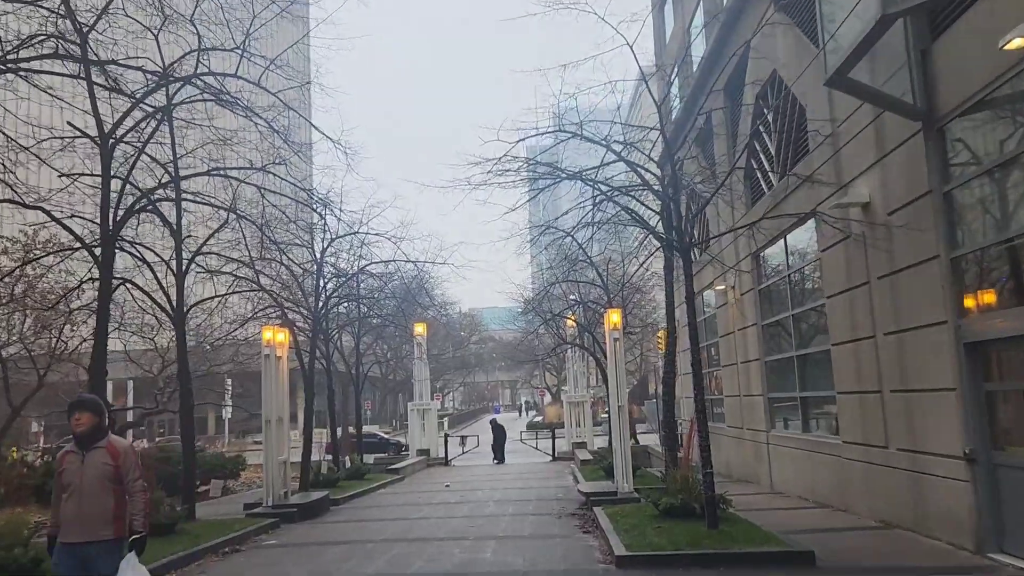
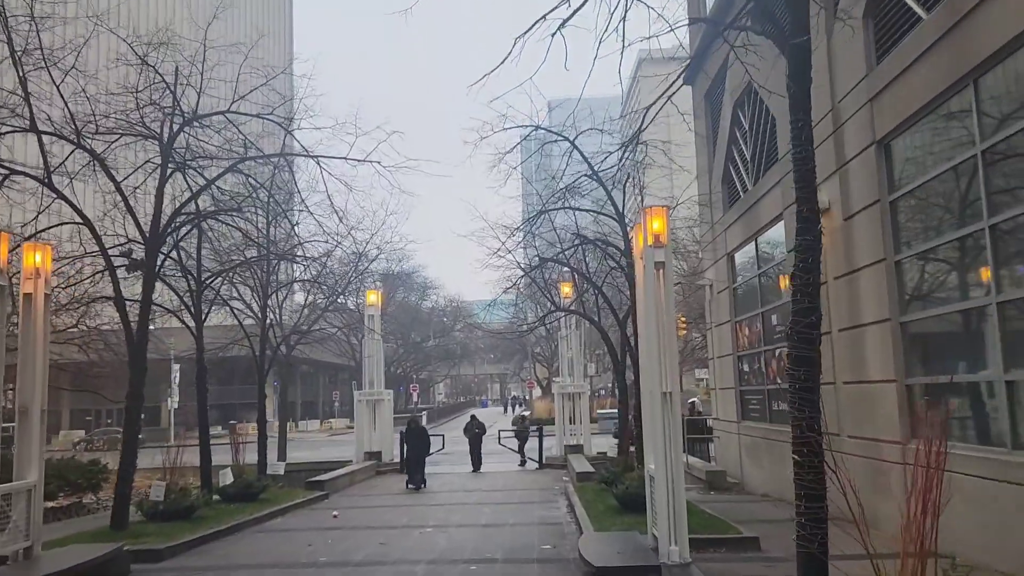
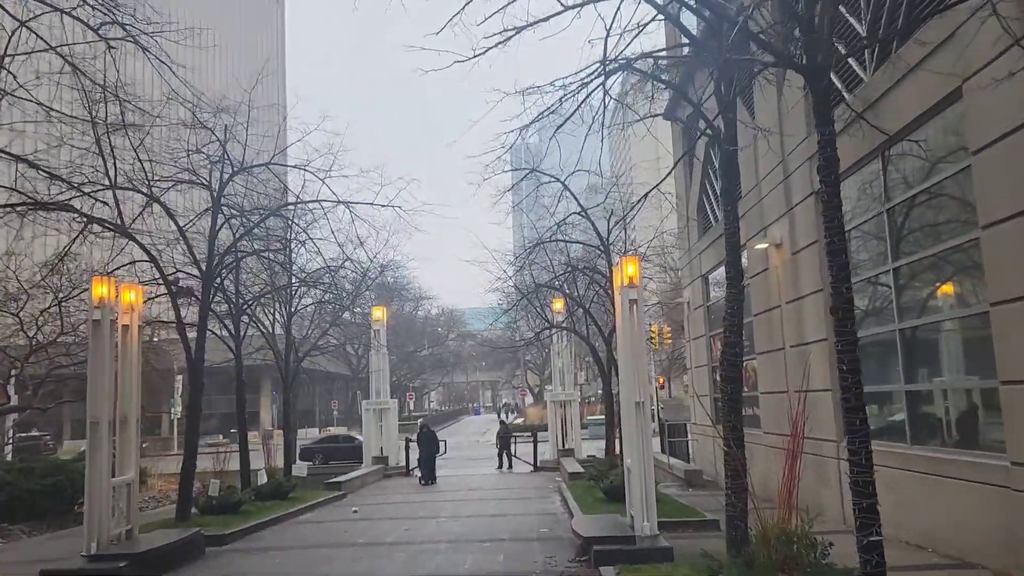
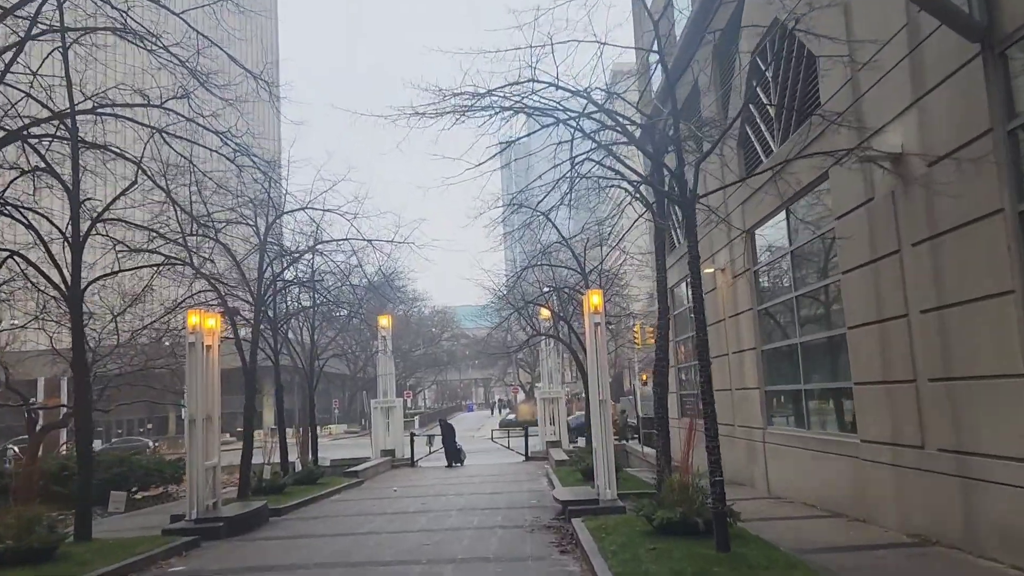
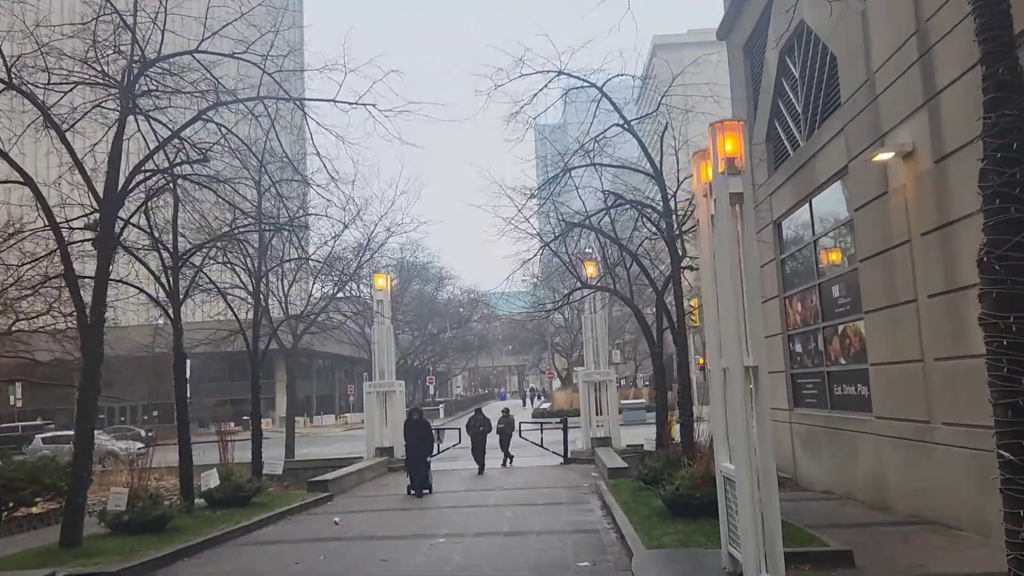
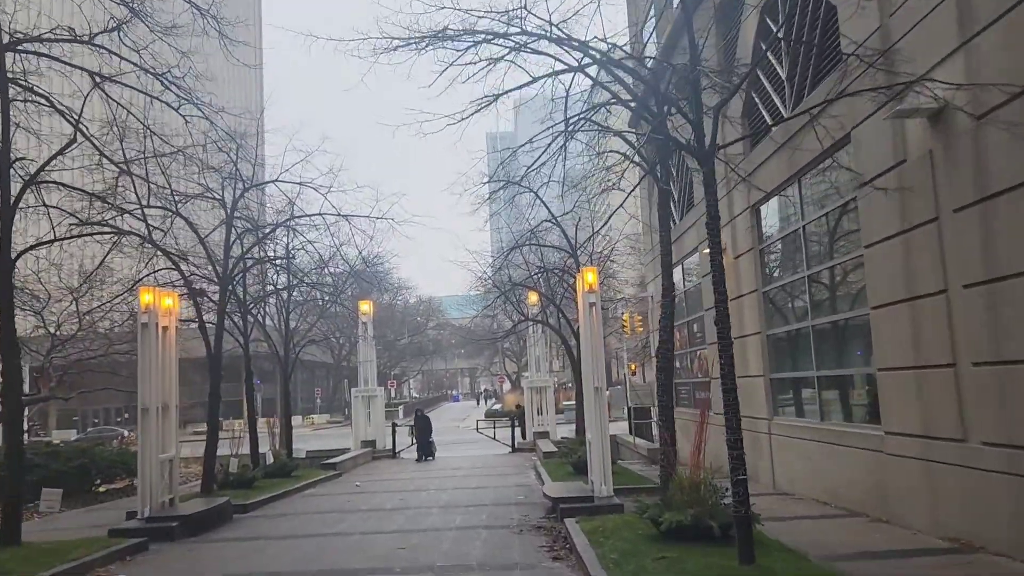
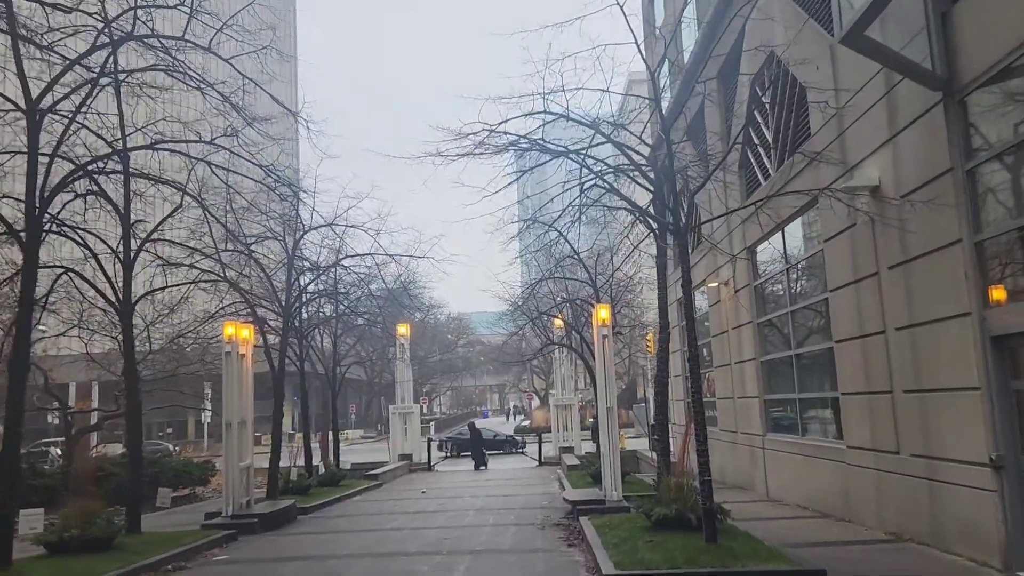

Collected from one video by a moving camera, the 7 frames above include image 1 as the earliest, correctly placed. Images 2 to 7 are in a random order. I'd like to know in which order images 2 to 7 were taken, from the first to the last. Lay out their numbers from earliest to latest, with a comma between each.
7, 4, 6, 3, 2, 5
